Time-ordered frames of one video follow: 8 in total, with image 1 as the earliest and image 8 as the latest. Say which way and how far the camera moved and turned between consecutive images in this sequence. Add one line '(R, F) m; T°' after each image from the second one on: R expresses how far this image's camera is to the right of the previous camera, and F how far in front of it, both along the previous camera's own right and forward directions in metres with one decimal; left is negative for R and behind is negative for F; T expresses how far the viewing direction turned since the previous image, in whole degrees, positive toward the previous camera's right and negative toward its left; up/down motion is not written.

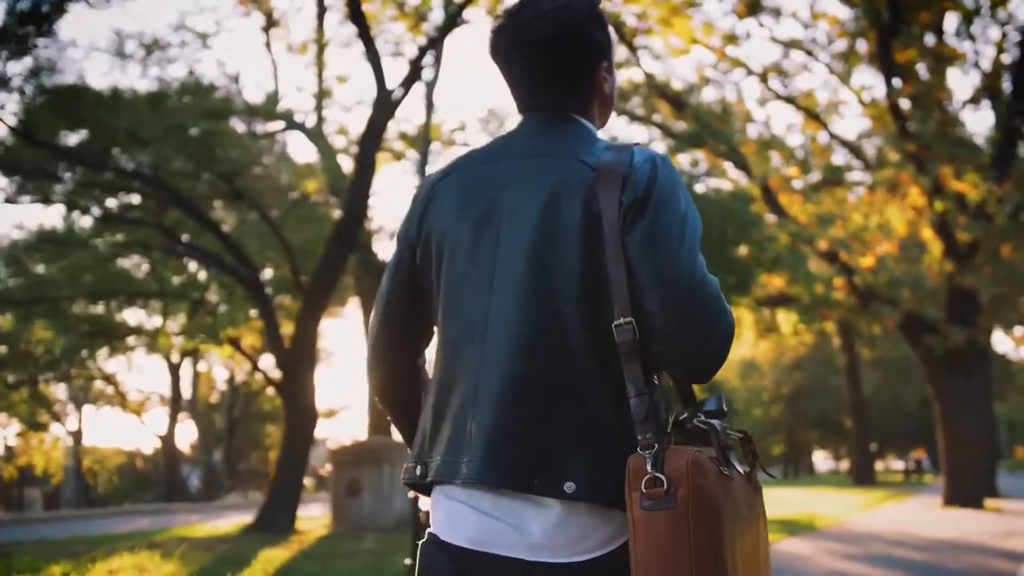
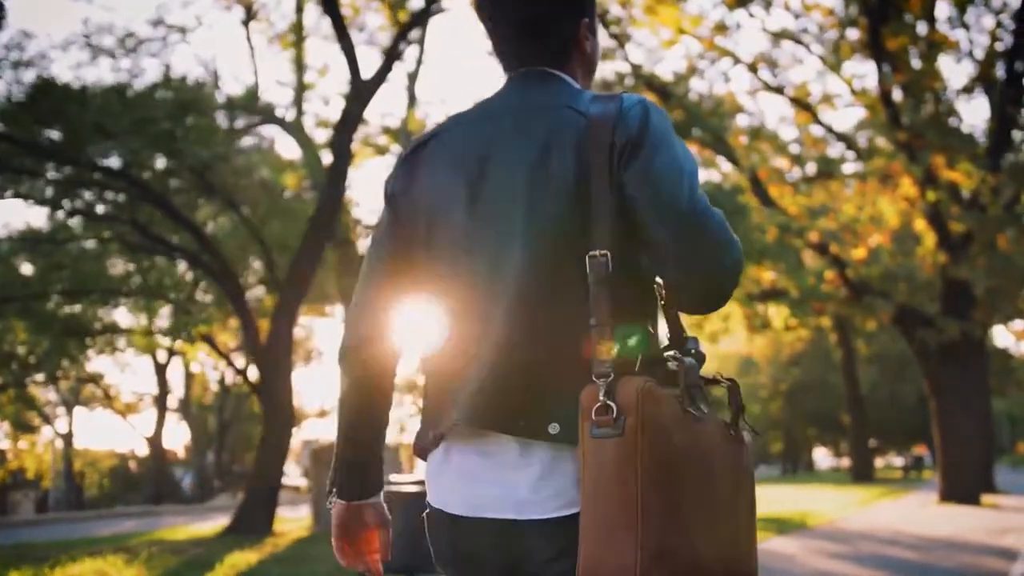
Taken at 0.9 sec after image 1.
(+0.2, +0.3) m; 0°
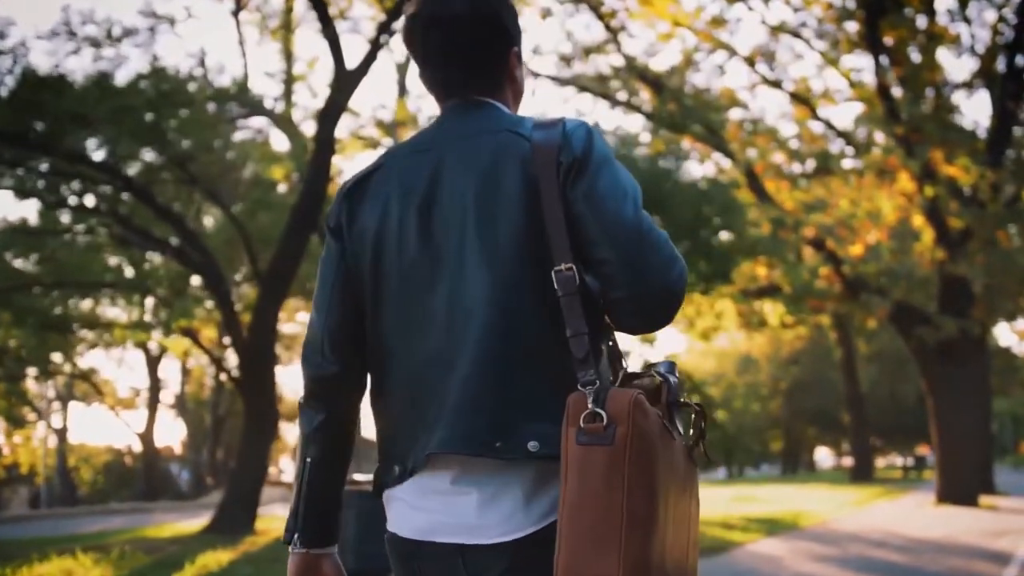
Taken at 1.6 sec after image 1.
(+0.2, +0.2) m; 0°
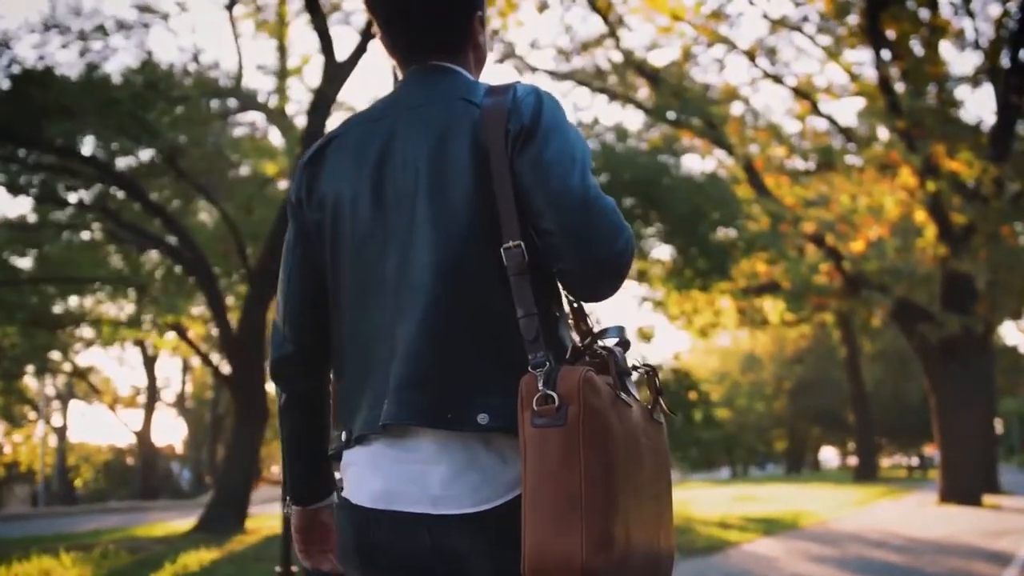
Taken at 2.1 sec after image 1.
(+0.1, +0.2) m; 0°
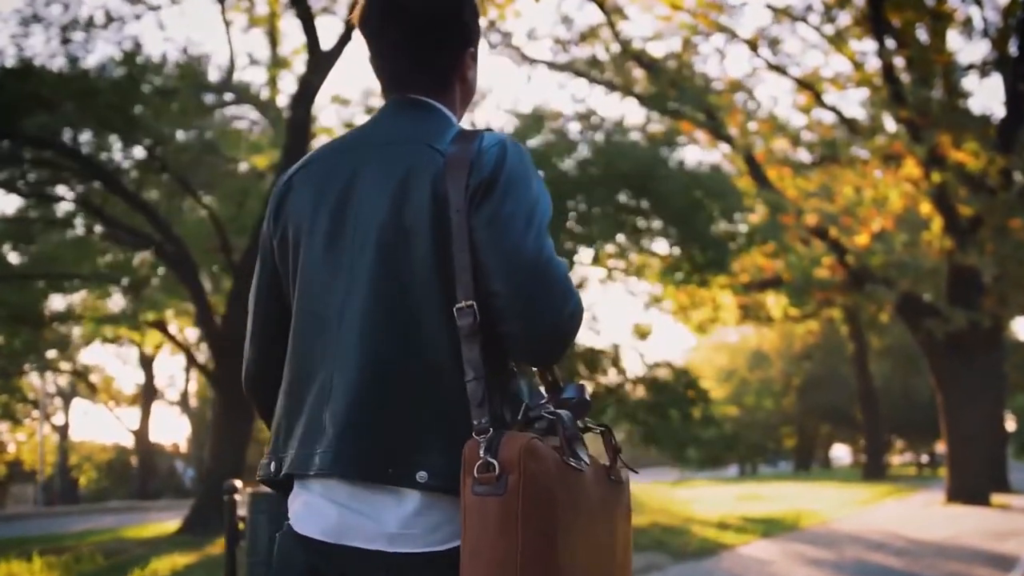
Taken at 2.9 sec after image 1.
(+0.2, +0.3) m; -1°
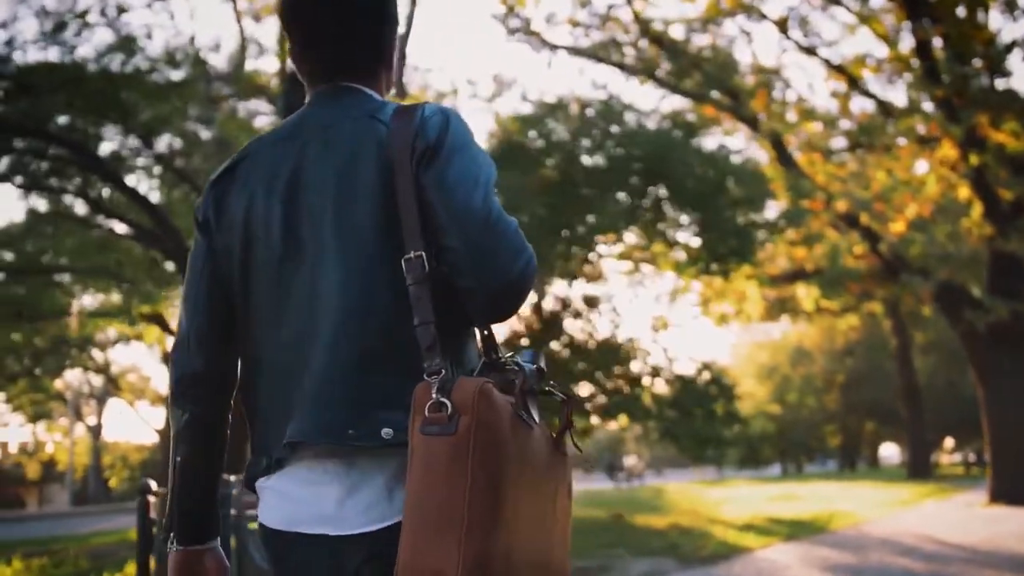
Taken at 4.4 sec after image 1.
(+0.3, +0.5) m; -2°
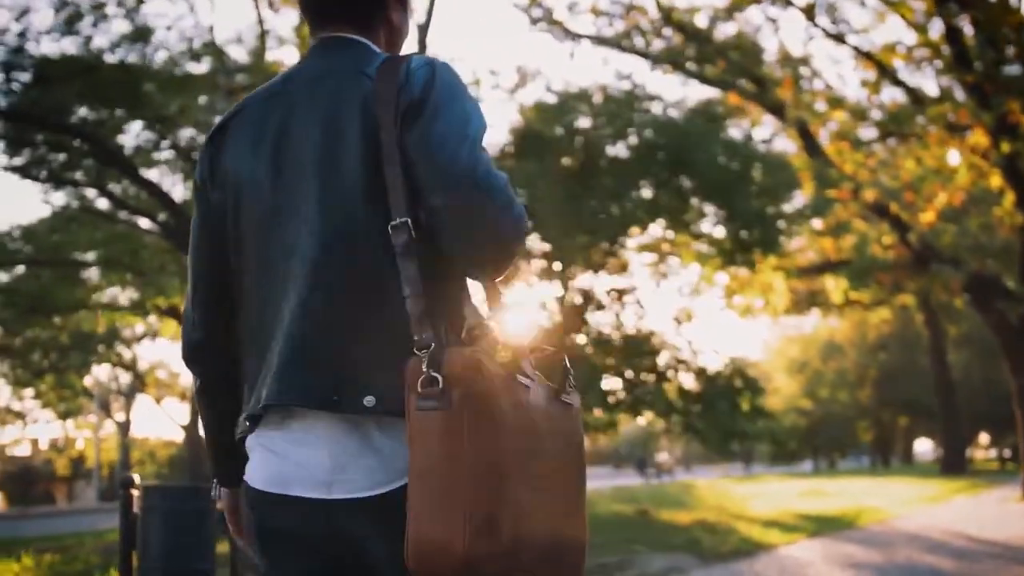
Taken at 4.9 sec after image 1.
(+0.1, +0.2) m; -1°
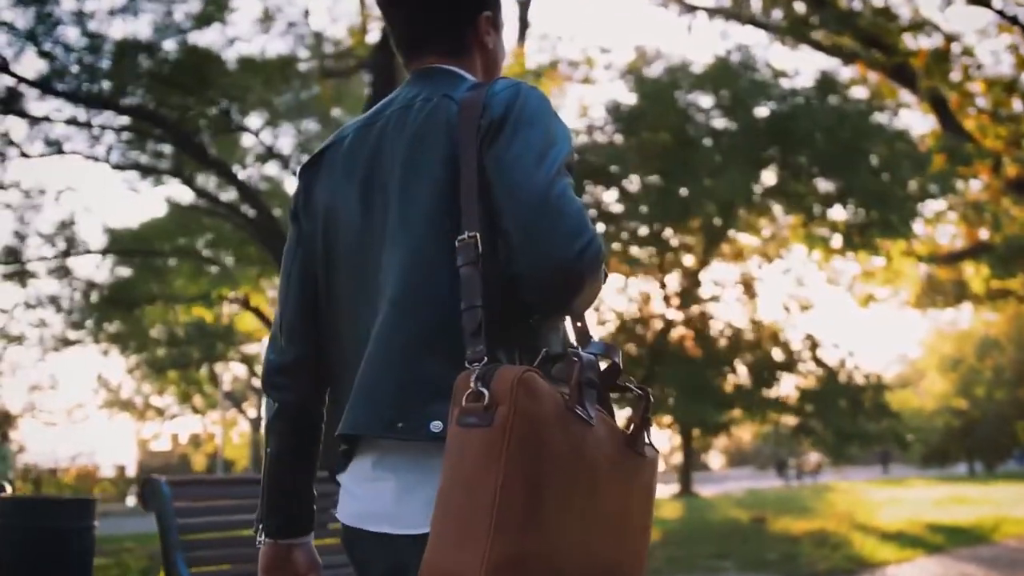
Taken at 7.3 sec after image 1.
(+0.5, +0.8) m; -7°
